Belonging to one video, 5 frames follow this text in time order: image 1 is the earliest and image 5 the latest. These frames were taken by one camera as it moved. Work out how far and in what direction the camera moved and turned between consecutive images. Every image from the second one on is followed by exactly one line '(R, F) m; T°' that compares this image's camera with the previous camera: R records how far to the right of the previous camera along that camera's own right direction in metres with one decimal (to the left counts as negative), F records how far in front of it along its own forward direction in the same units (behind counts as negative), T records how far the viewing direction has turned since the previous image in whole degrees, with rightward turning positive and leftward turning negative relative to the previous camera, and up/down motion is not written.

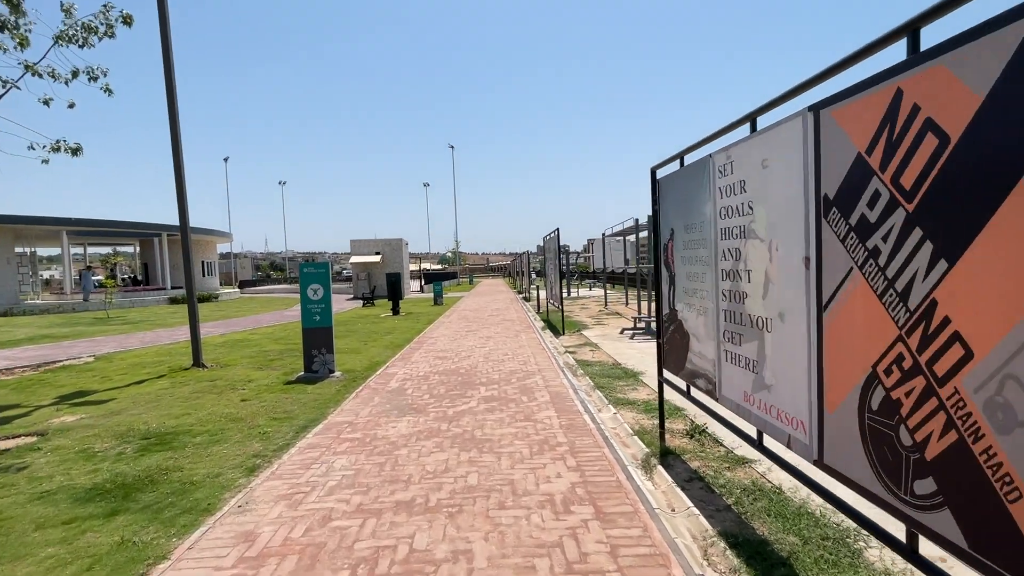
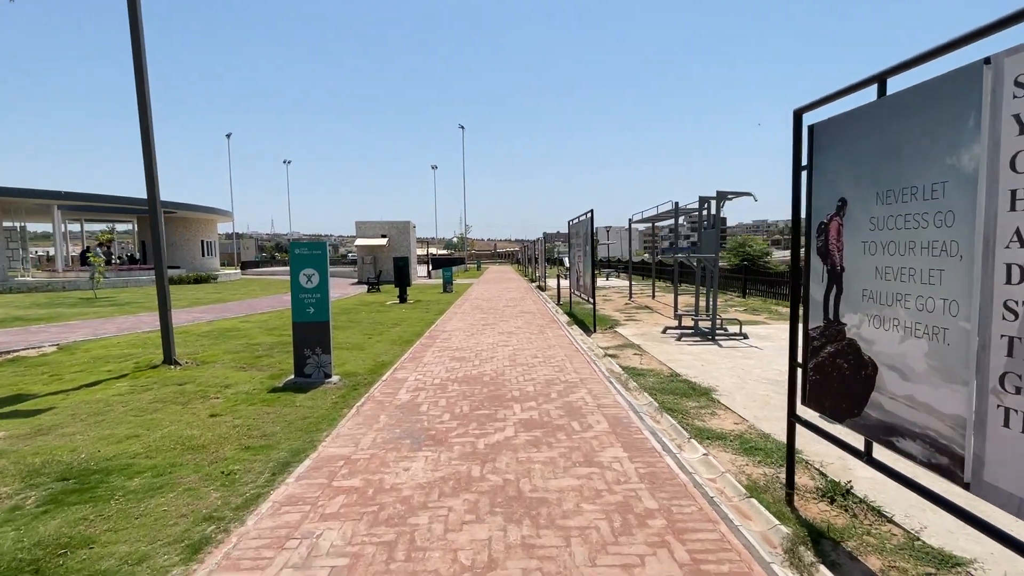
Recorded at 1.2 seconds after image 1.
(-0.5, +1.7) m; -1°
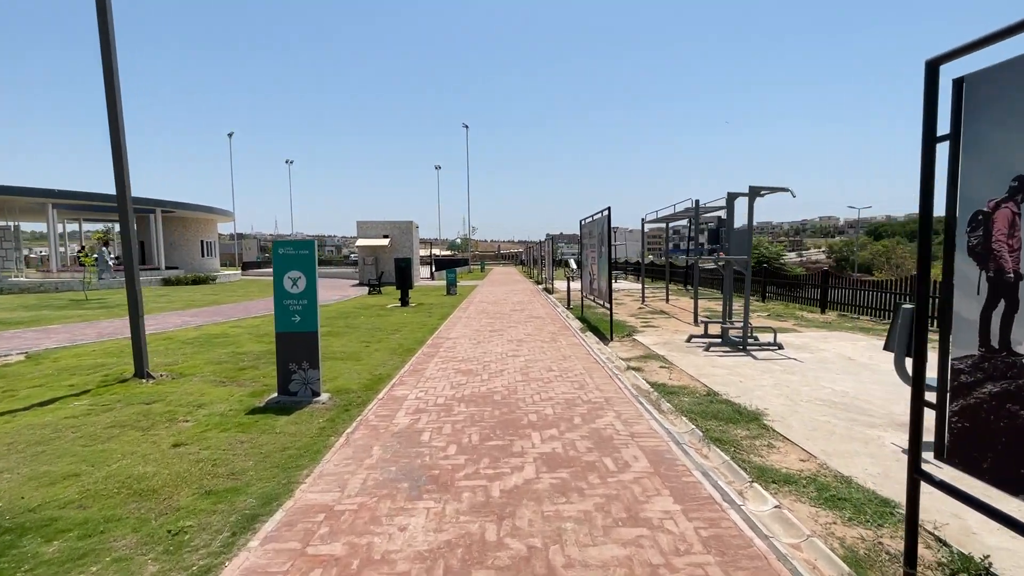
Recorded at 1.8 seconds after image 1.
(-0.2, +1.0) m; 0°
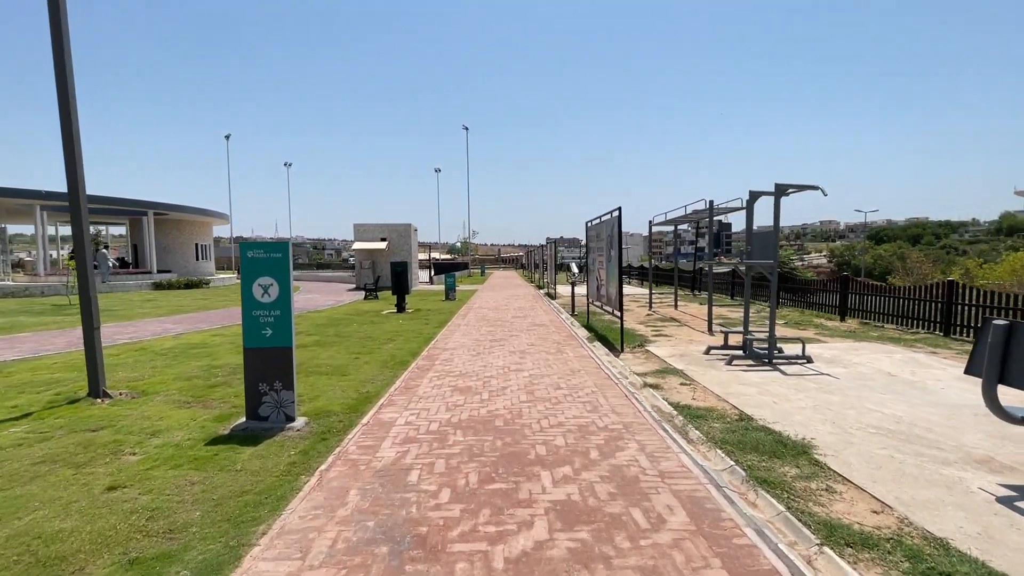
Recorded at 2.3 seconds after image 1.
(-0.1, +0.9) m; 0°
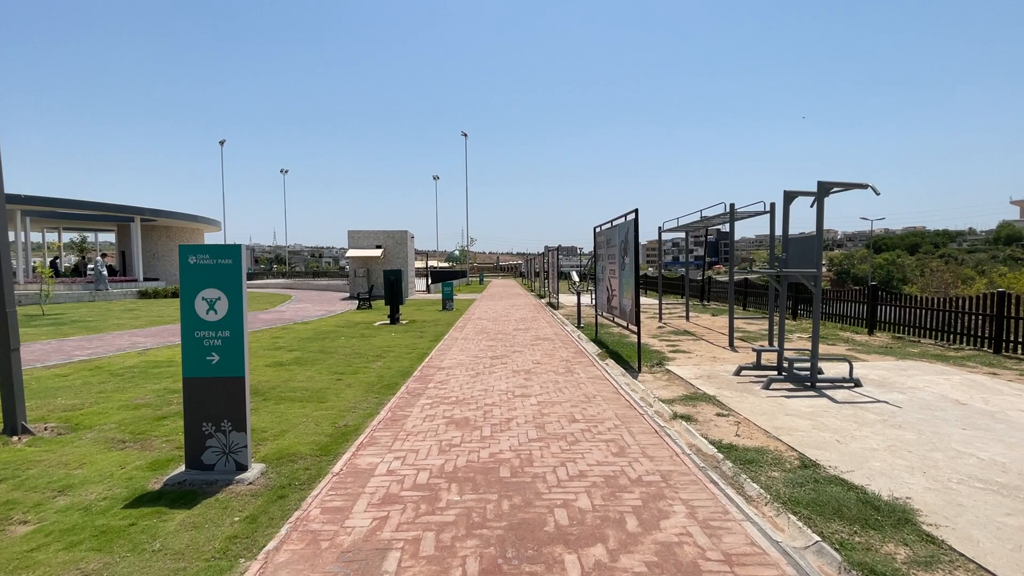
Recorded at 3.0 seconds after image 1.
(-0.1, +1.1) m; 0°
